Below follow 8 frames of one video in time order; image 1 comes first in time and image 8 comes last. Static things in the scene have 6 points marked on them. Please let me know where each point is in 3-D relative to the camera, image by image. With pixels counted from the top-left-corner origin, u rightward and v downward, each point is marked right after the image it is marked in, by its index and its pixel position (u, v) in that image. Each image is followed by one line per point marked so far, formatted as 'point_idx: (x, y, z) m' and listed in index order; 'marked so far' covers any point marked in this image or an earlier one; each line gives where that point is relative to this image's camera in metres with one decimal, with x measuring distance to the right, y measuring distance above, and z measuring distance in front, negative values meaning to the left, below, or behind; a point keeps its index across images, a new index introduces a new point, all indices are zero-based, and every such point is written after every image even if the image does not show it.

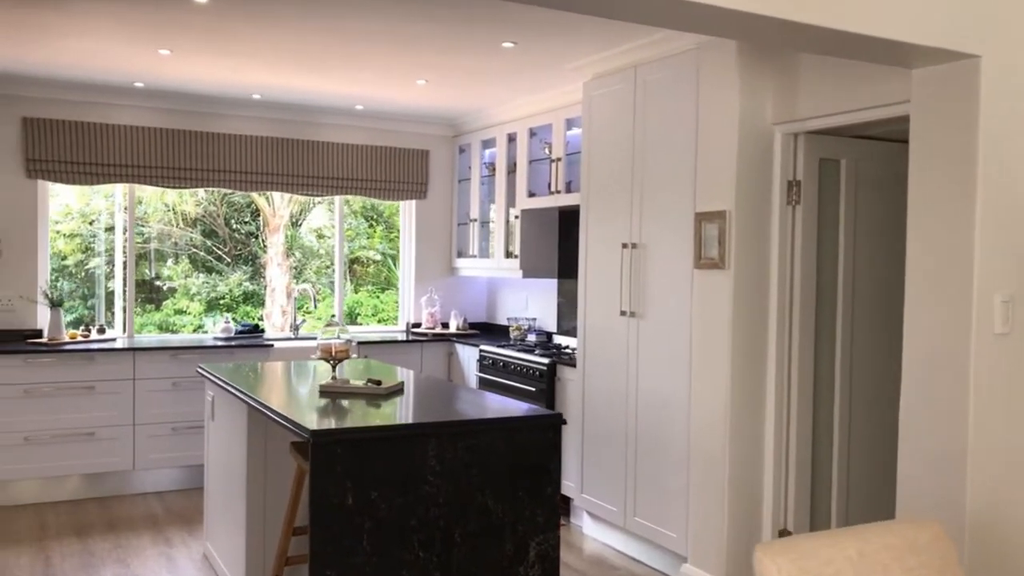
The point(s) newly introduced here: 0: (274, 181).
0: (-1.6, +0.7, +5.9) m
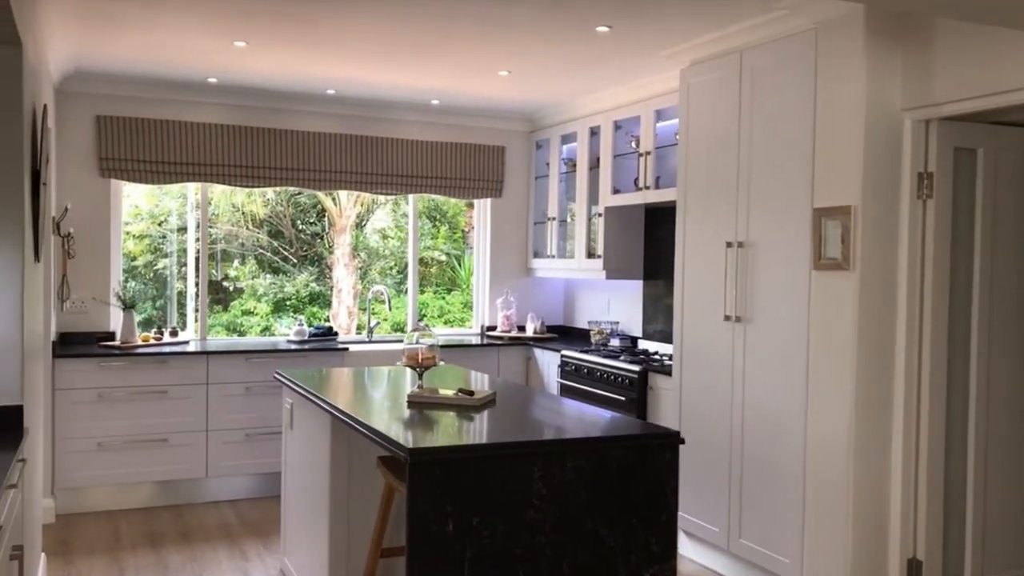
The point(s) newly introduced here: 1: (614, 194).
0: (-1.0, +0.7, +5.7) m
1: (+0.6, +0.6, +5.3) m
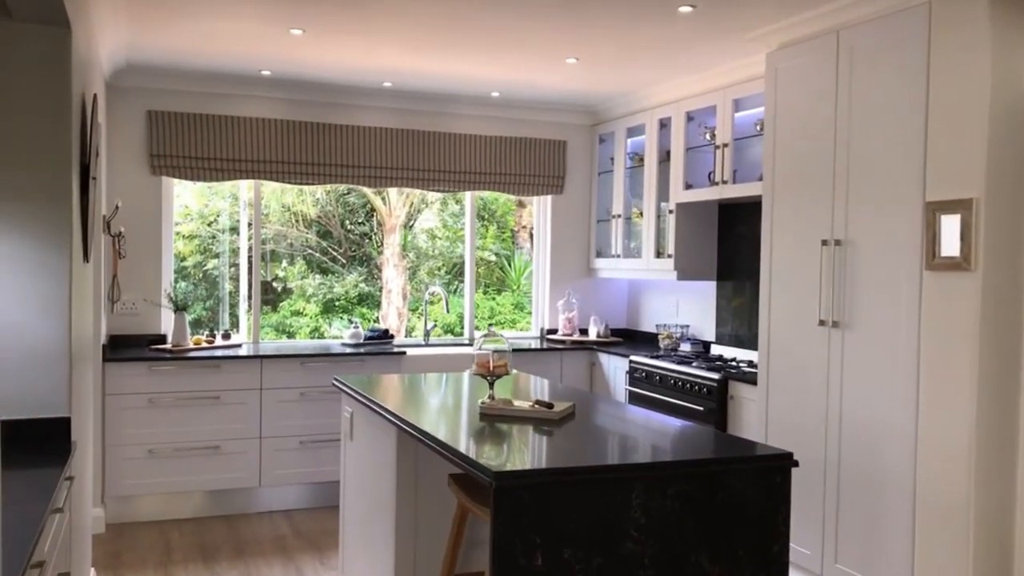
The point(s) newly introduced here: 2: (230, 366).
0: (-0.7, +0.7, +5.5) m
1: (+1.0, +0.5, +5.0) m
2: (-1.5, -0.4, +4.6) m
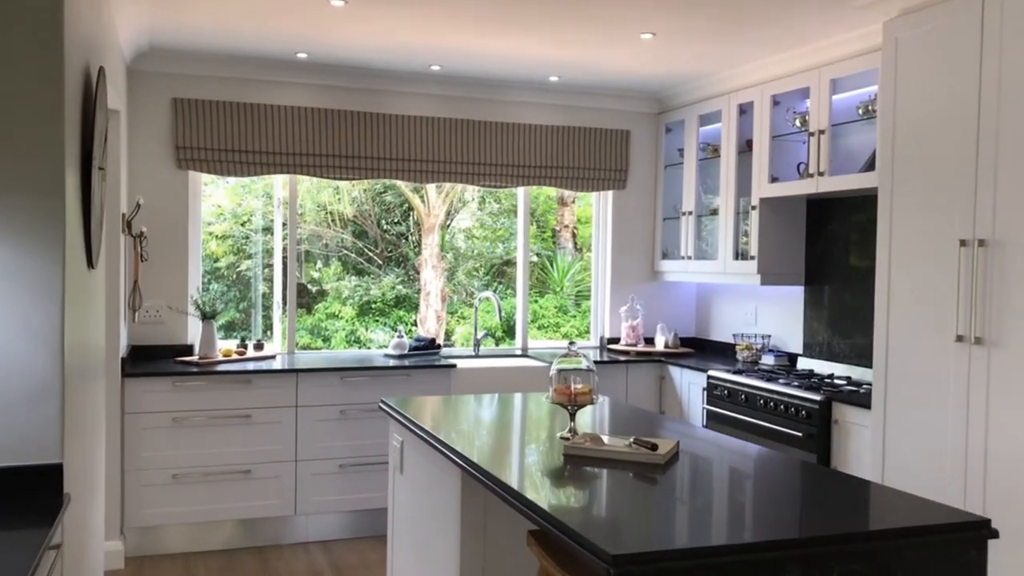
0: (-0.3, +0.7, +5.0) m
1: (+1.3, +0.5, +4.4) m
2: (-1.2, -0.4, +4.2) m
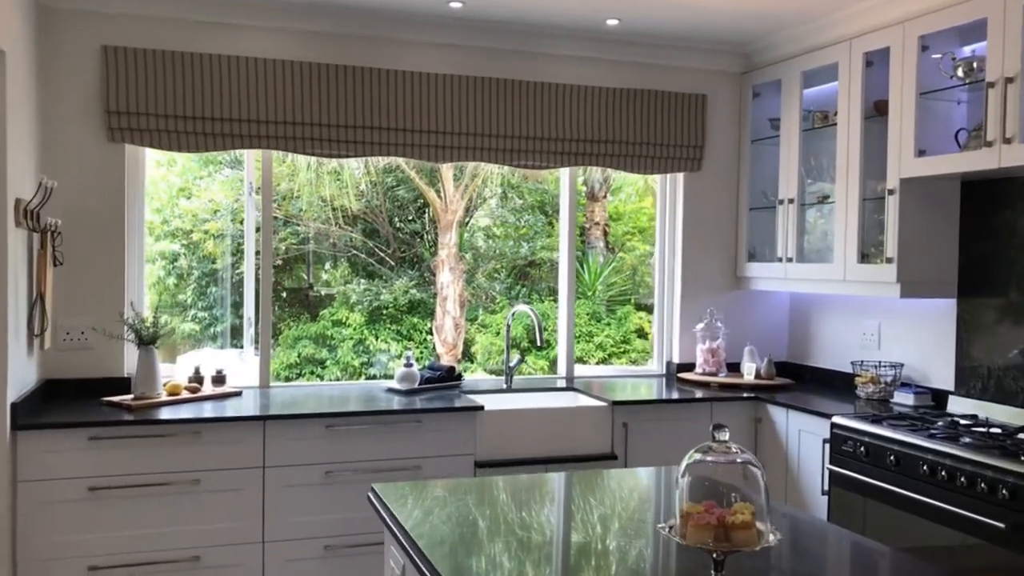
0: (-0.1, +0.6, +3.8) m
1: (+1.4, +0.5, +3.2) m
2: (-1.0, -0.5, +3.0) m
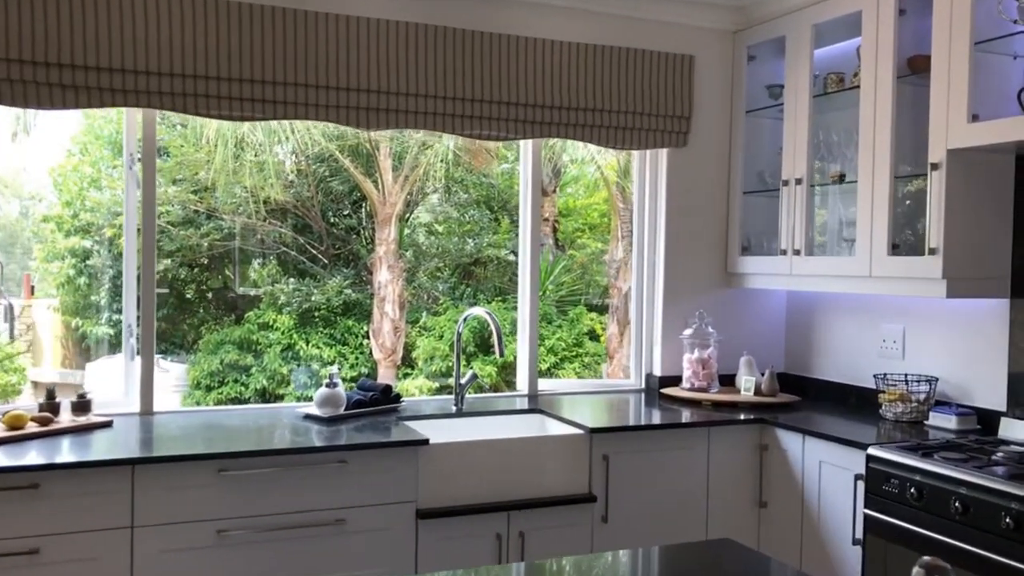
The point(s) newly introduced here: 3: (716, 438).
0: (-0.3, +0.6, +3.0) m
1: (+1.3, +0.5, +2.6) m
2: (-1.1, -0.5, +2.2) m
3: (+0.7, -0.5, +3.0) m
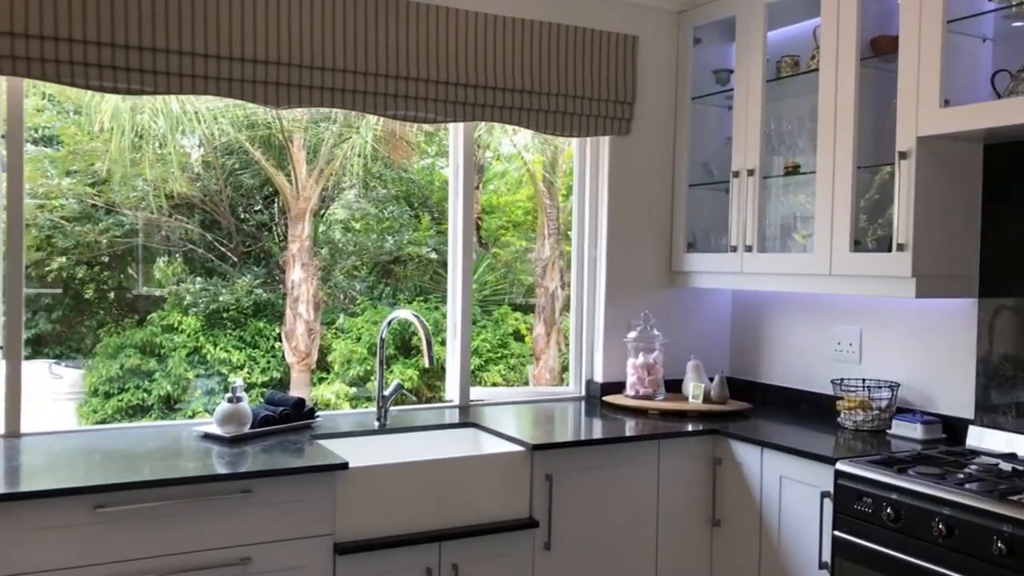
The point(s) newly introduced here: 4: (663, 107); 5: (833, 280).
0: (-0.5, +0.6, +2.7) m
1: (+1.1, +0.5, +2.4) m
2: (-1.2, -0.5, +1.8) m
3: (+0.5, -0.5, +2.7) m
4: (+0.5, +0.7, +3.3) m
5: (+1.0, 0.0, +2.7) m
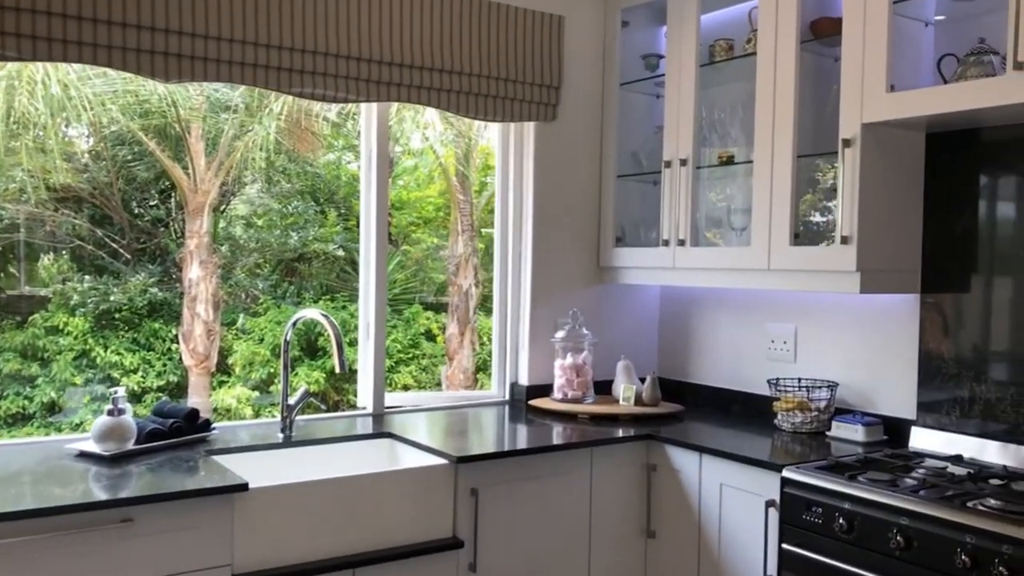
0: (-0.7, +0.6, +2.4) m
1: (+1.0, +0.5, +2.2) m
2: (-1.4, -0.5, +1.4) m
3: (+0.2, -0.5, +2.5) m
4: (+0.3, +0.7, +3.1) m
5: (+0.7, 0.0, +2.6) m
